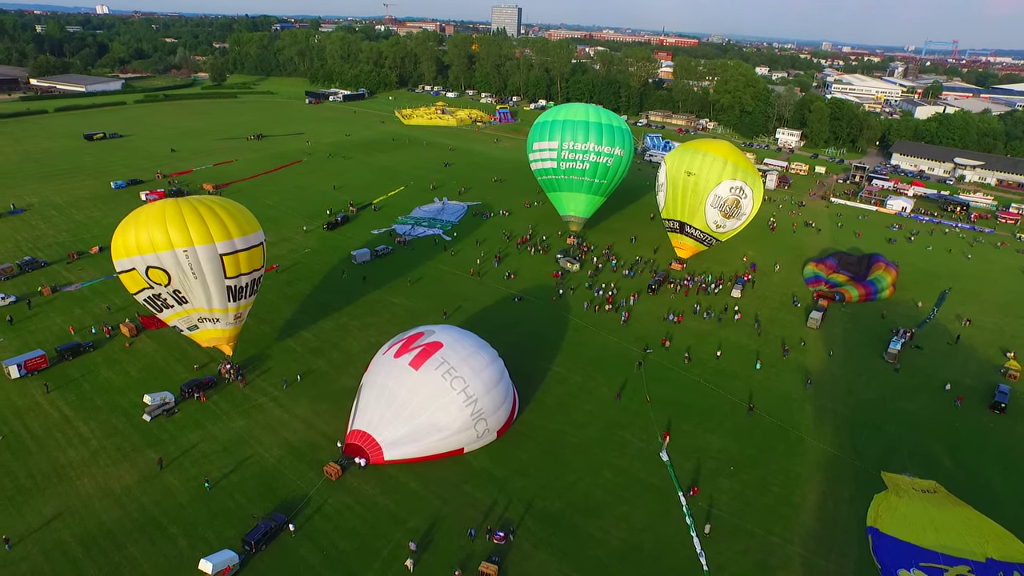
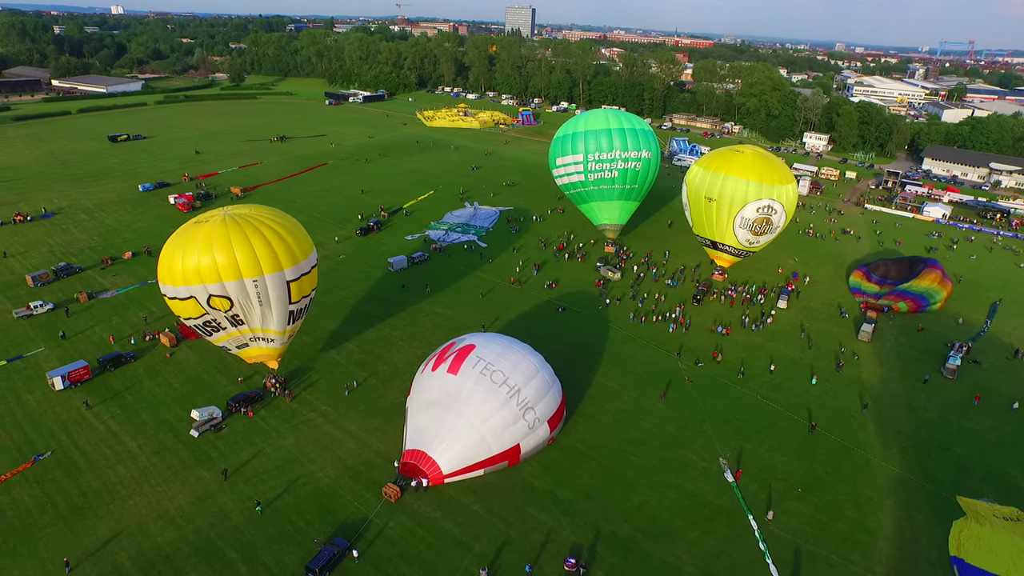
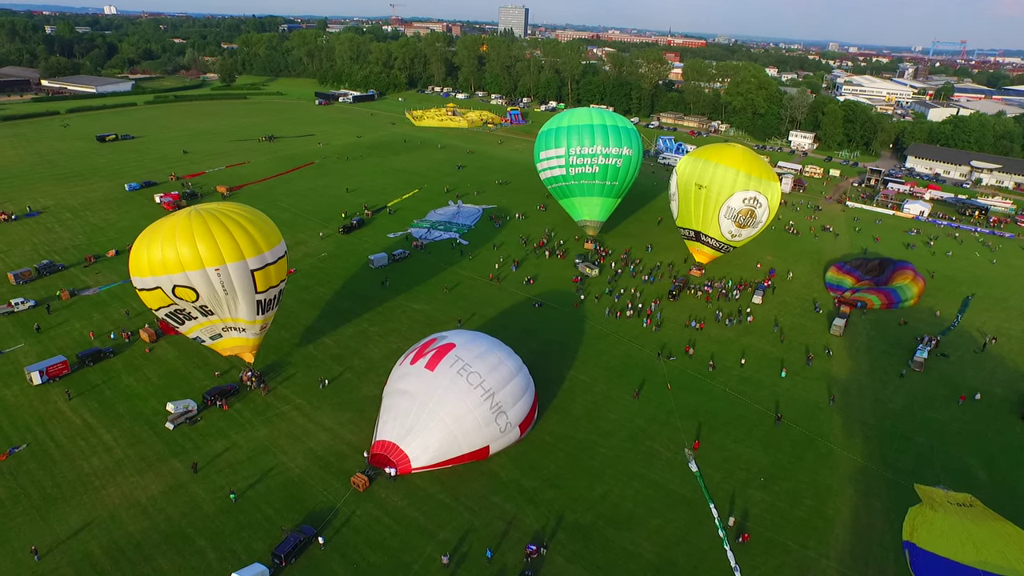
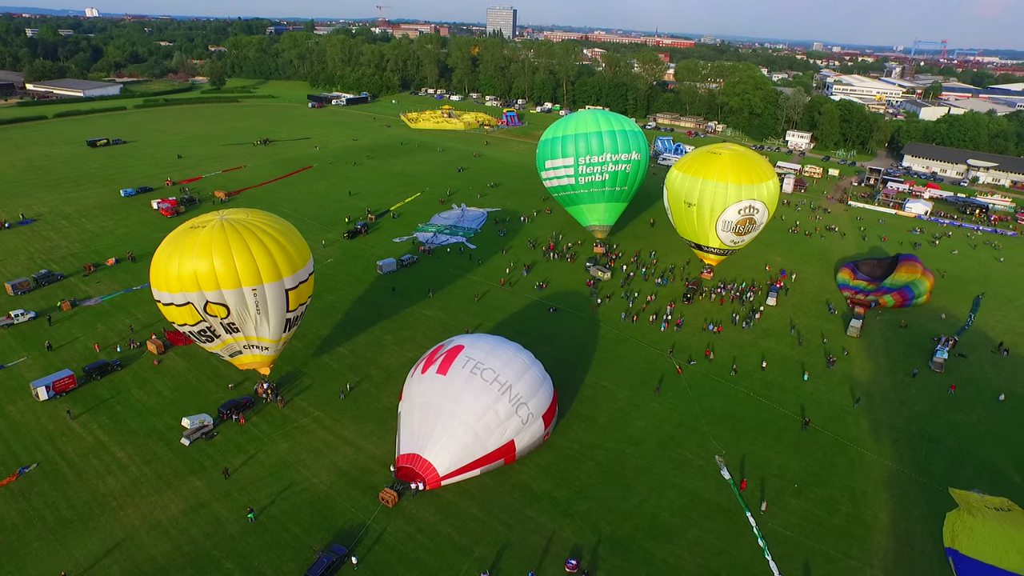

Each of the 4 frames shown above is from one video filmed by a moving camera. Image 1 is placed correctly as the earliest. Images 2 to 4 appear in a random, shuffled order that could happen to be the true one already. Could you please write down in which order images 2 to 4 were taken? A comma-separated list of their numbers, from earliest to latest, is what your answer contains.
3, 2, 4
